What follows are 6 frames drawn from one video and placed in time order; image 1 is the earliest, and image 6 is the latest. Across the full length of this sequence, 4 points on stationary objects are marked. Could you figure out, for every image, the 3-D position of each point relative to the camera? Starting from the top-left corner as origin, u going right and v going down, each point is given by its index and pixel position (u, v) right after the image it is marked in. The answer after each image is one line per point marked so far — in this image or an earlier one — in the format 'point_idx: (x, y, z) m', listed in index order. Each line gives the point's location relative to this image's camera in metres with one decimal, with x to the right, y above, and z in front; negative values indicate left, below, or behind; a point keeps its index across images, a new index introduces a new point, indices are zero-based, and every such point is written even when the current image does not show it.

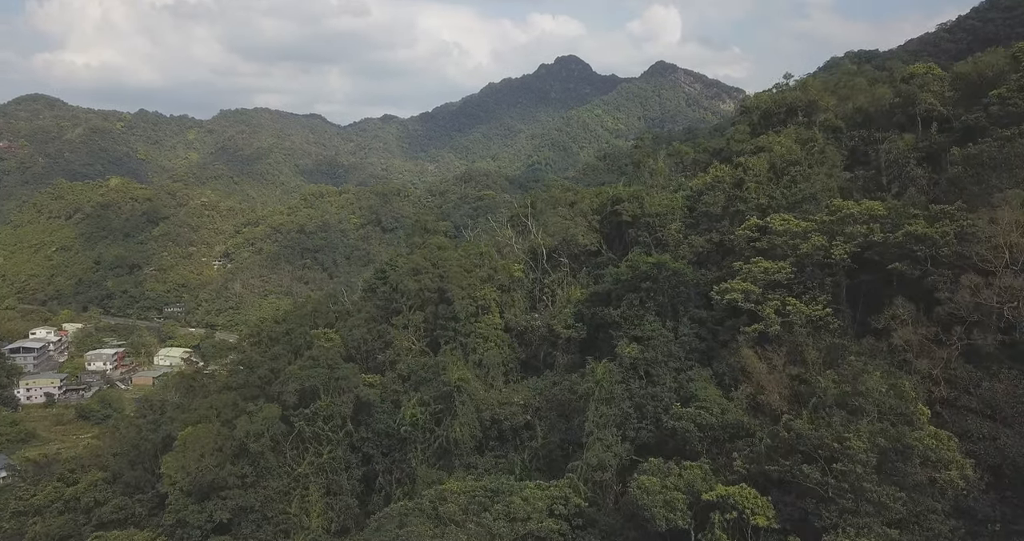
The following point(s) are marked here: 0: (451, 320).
0: (-1.5, -1.2, +18.7) m
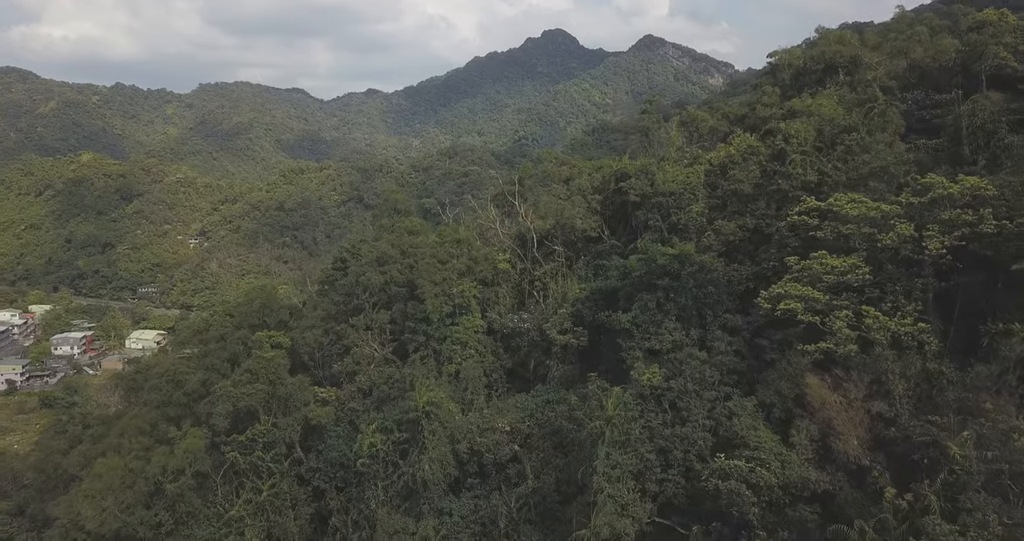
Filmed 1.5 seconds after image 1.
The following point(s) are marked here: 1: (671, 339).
0: (-1.9, -1.1, +15.4) m
1: (+2.4, -1.1, +11.7) m
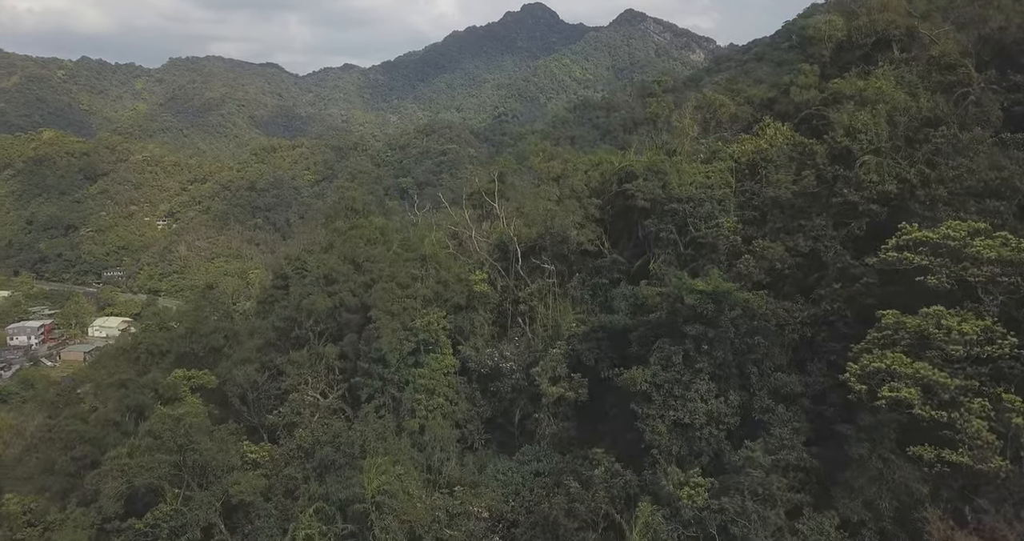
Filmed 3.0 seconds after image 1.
0: (-2.2, -1.5, +12.3) m
1: (+2.2, -1.6, +8.7) m
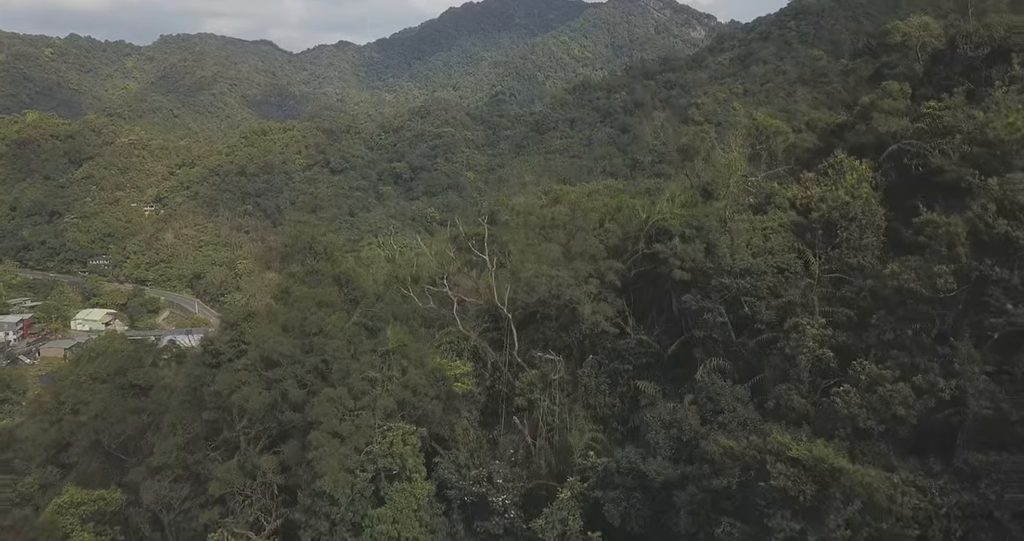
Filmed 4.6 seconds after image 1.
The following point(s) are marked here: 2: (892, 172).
0: (-2.3, -2.7, +9.1) m
1: (+2.1, -2.9, +5.5) m
2: (+5.1, +1.4, +10.3) m
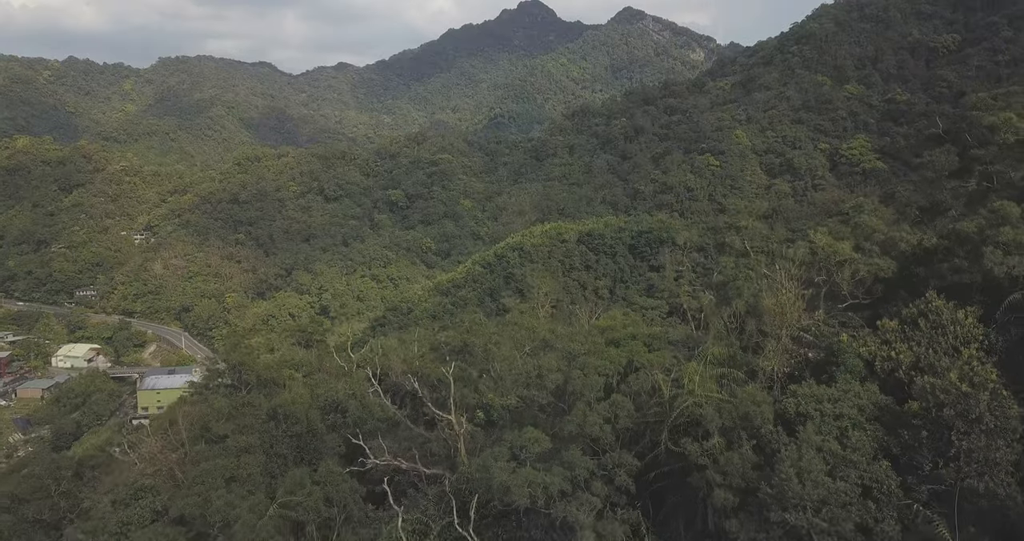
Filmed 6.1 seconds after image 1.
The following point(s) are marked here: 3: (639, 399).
0: (-2.6, -4.6, +6.0) m
1: (+1.8, -4.7, +2.4) m
2: (+4.8, -0.5, +7.3) m
3: (+1.2, -1.5, +8.2) m
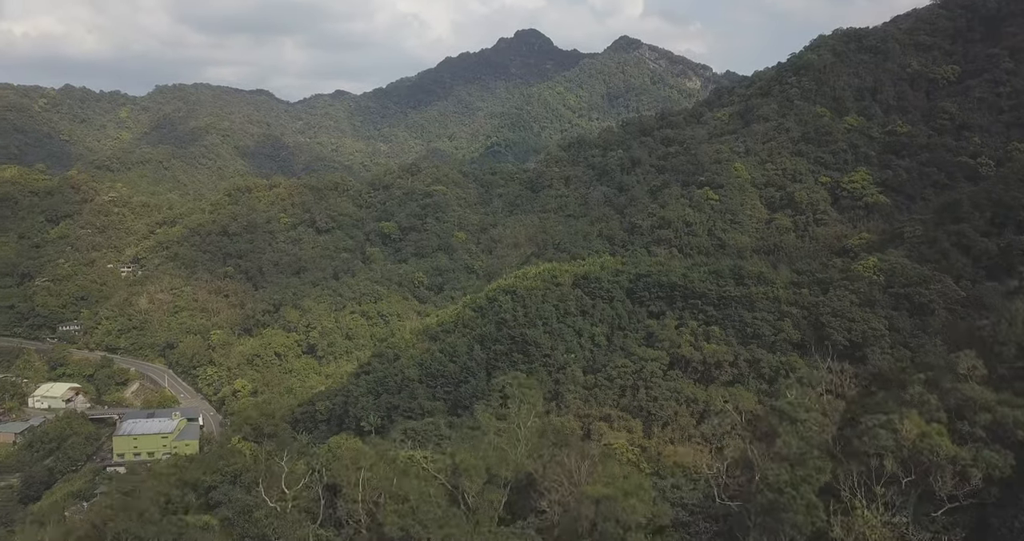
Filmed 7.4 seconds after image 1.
0: (-2.9, -6.0, +3.3) m
1: (+1.5, -6.0, -0.3) m
2: (+4.5, -2.0, +4.7) m
3: (+0.9, -3.0, +5.6) m
